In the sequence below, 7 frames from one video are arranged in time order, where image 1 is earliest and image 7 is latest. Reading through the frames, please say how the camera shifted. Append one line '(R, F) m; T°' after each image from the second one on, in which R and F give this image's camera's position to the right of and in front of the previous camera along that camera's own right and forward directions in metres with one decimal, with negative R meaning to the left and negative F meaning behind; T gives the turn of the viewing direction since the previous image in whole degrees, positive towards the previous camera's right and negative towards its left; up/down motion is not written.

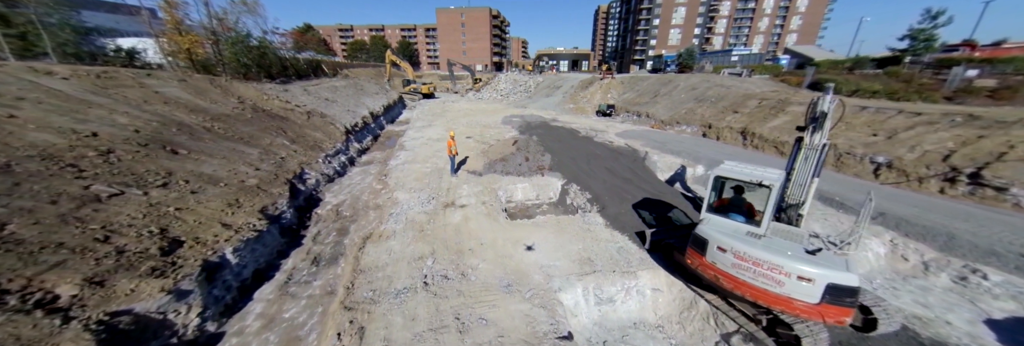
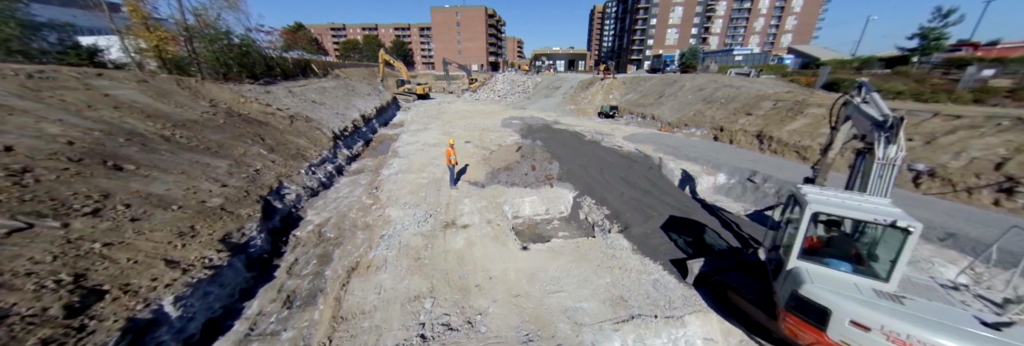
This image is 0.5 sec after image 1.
(-0.3, +1.0) m; +1°
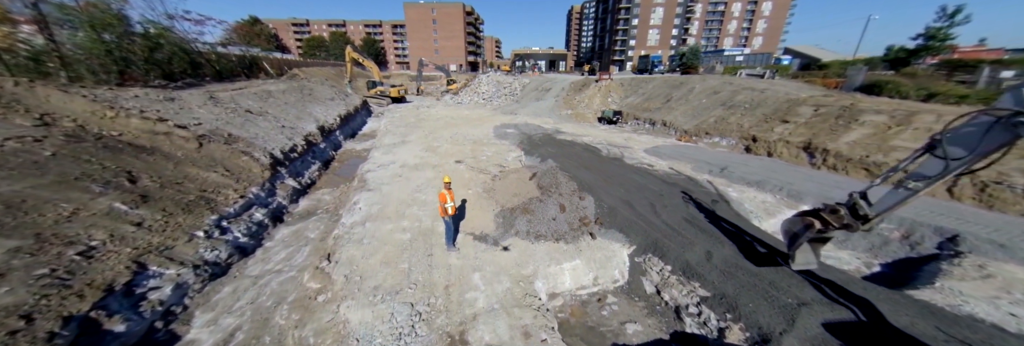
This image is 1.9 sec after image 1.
(-1.0, +2.9) m; +4°
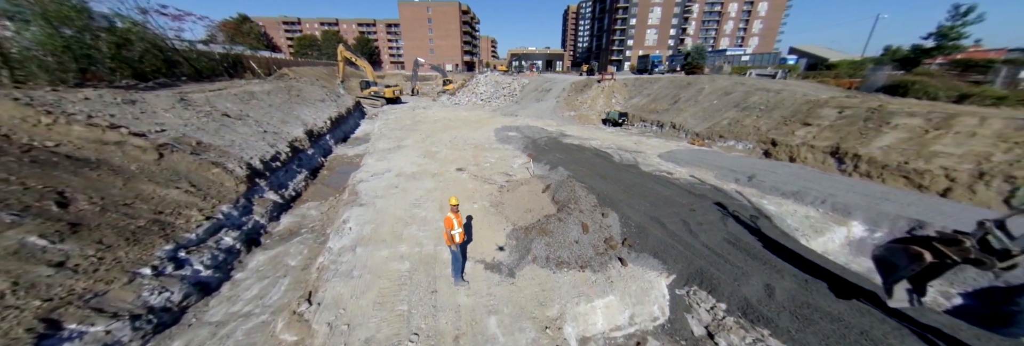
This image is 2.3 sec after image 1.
(-0.4, +0.9) m; +1°
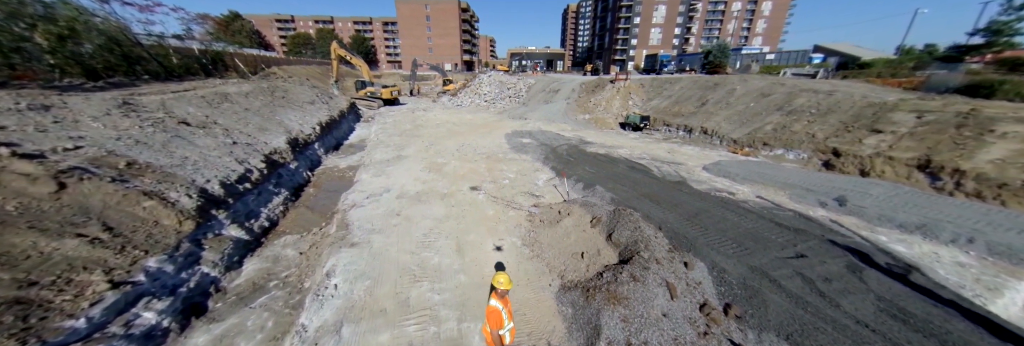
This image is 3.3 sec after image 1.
(-0.9, +1.8) m; 0°
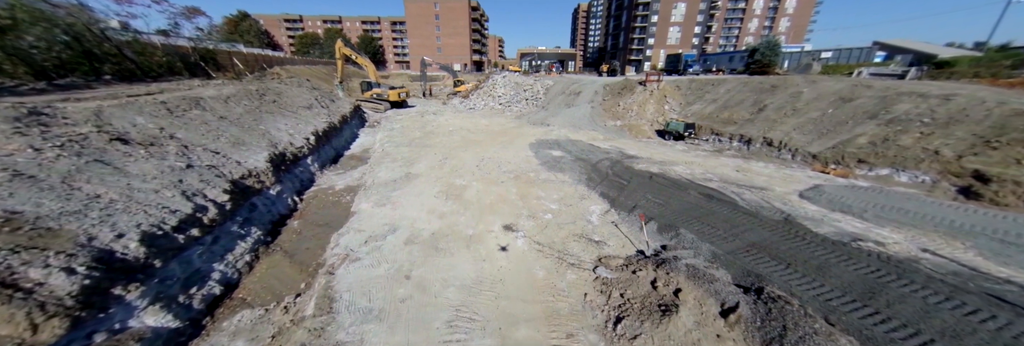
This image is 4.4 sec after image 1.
(-1.0, +2.3) m; -1°
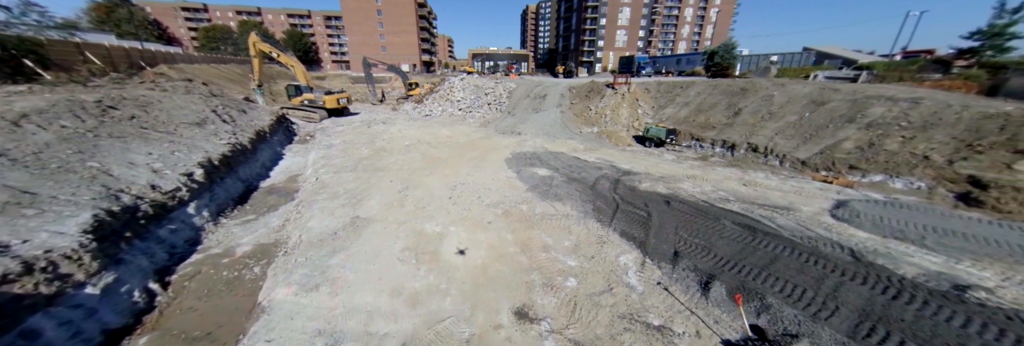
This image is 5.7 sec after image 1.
(-0.8, +2.4) m; +9°
